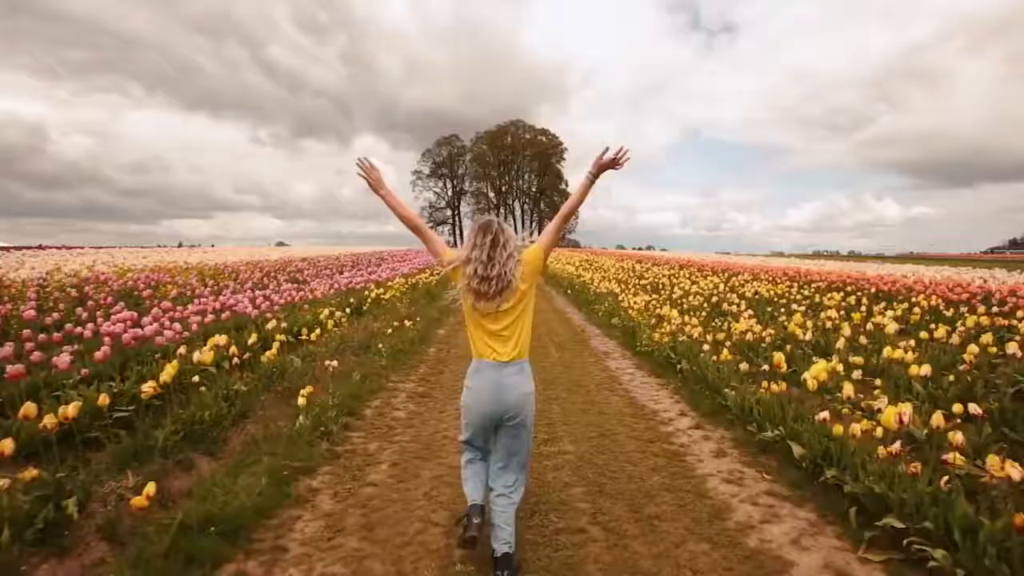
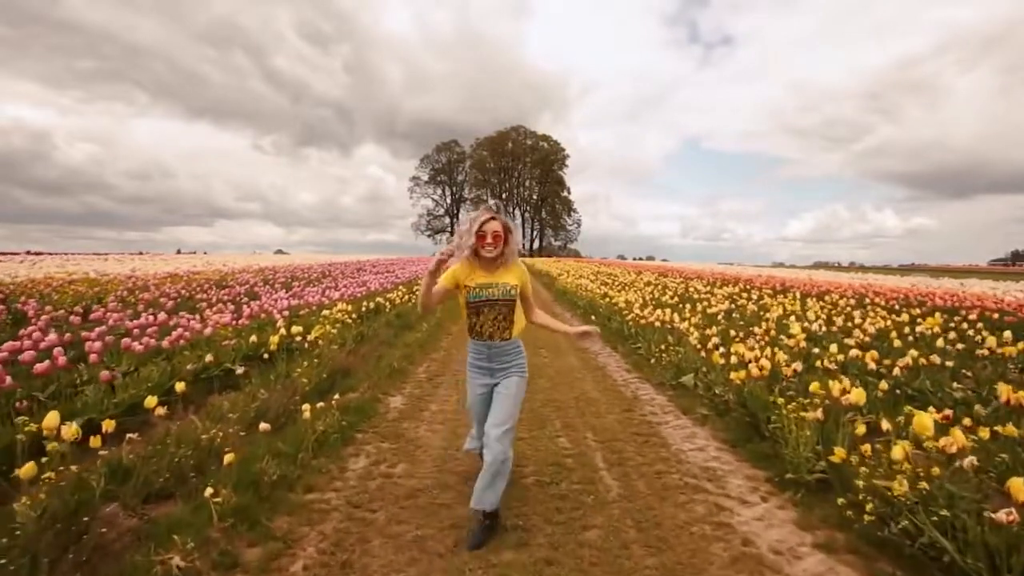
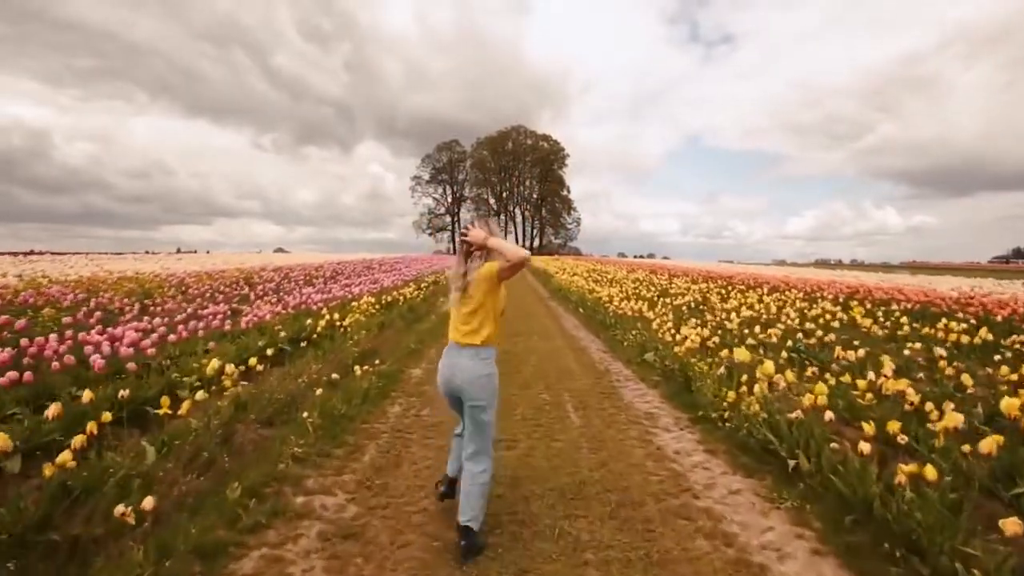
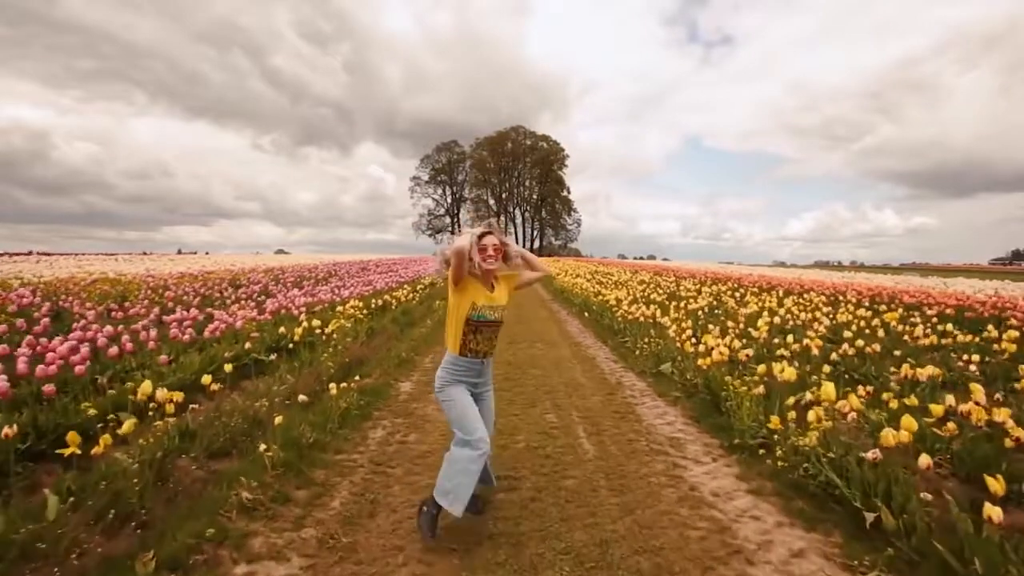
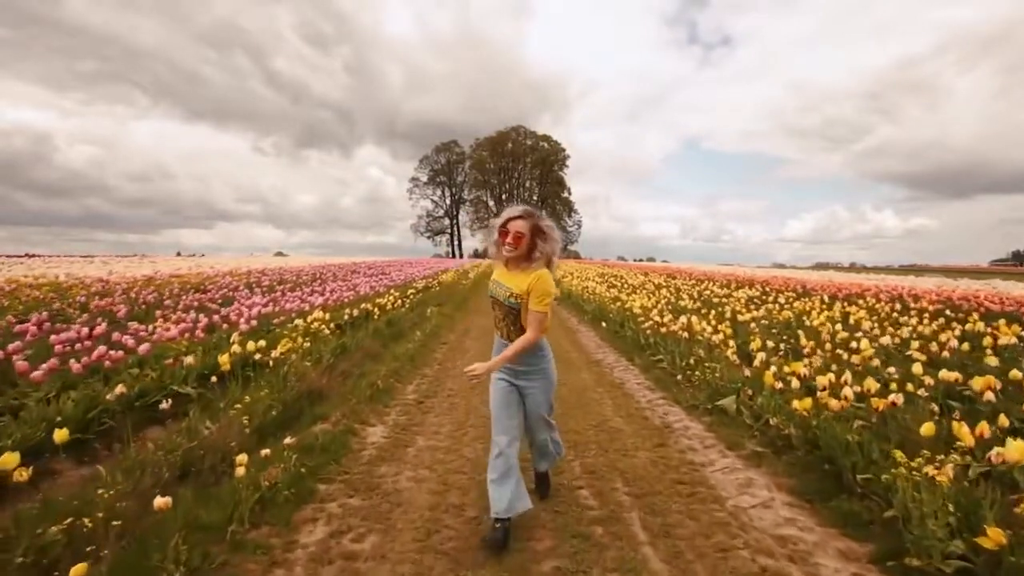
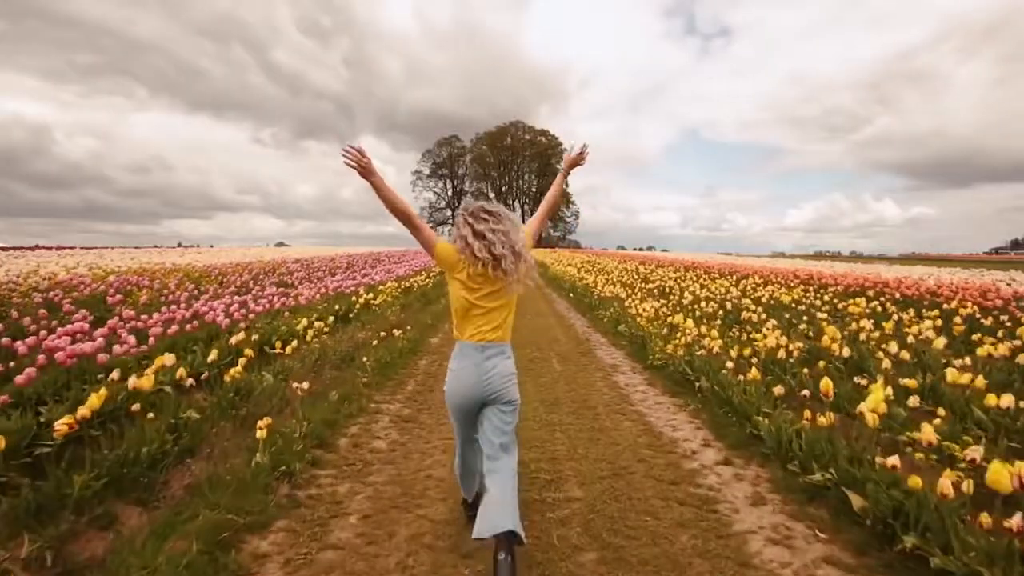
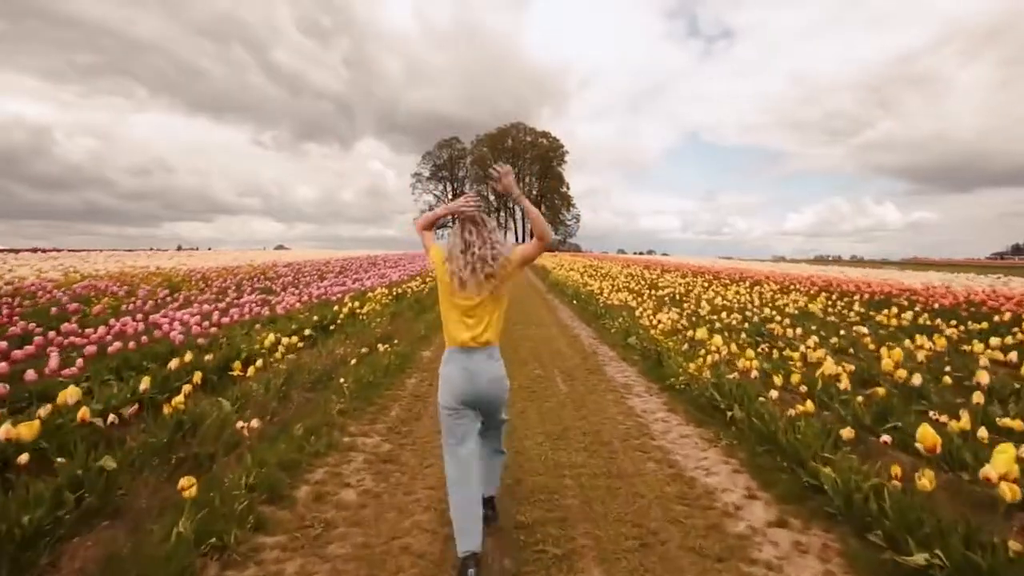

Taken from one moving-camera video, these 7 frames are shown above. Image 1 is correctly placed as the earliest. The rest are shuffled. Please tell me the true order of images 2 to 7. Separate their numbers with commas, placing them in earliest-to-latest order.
6, 7, 3, 4, 2, 5
